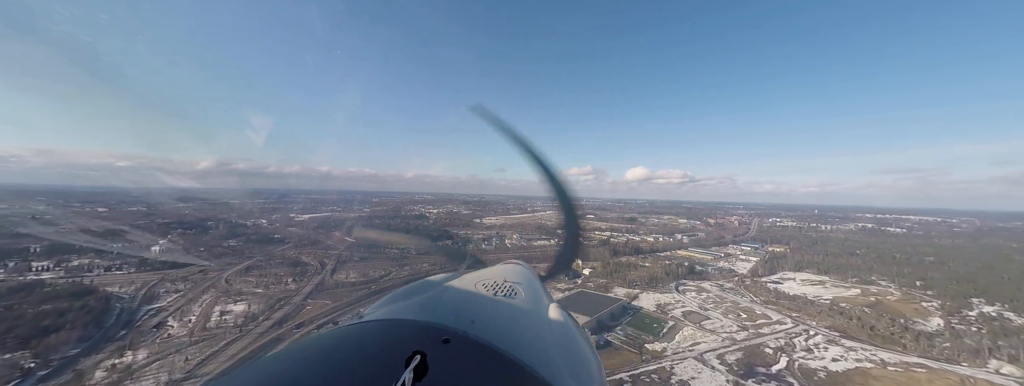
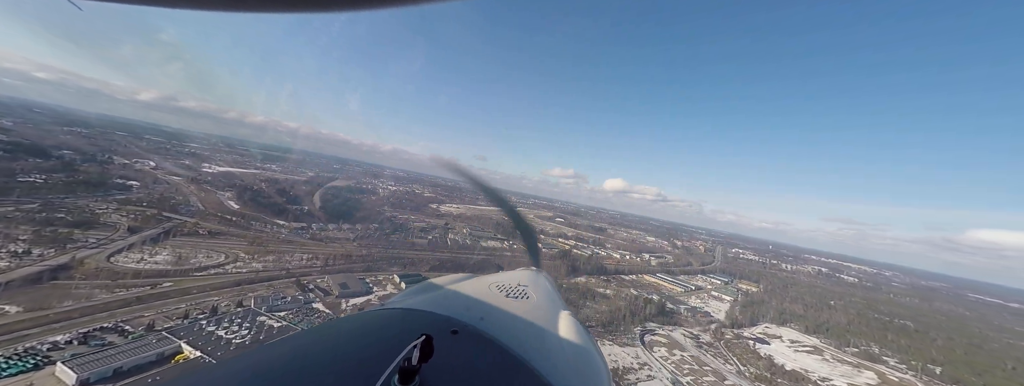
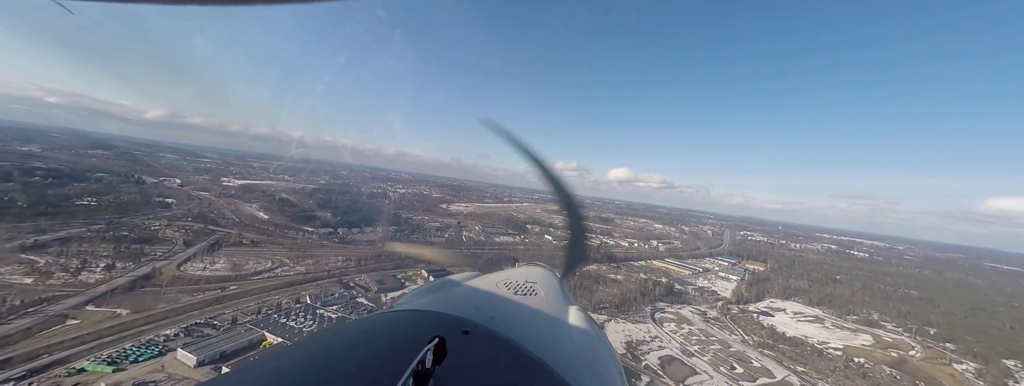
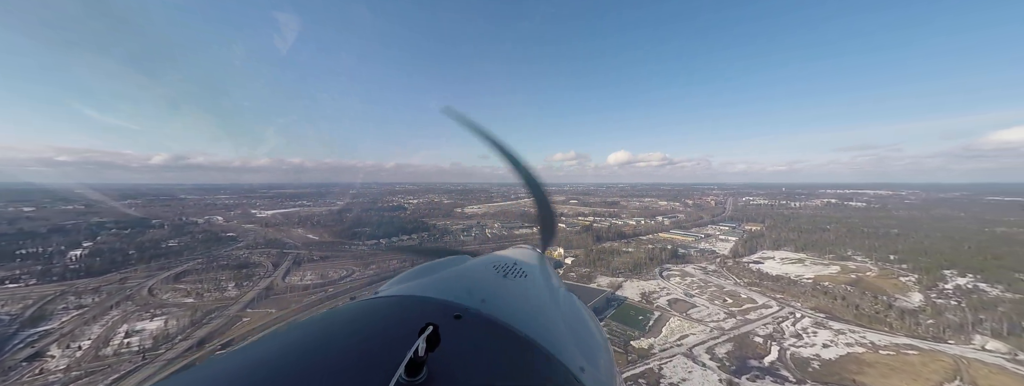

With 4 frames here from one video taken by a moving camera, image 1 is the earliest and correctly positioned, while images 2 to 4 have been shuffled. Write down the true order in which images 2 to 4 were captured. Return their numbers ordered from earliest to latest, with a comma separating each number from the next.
4, 3, 2
